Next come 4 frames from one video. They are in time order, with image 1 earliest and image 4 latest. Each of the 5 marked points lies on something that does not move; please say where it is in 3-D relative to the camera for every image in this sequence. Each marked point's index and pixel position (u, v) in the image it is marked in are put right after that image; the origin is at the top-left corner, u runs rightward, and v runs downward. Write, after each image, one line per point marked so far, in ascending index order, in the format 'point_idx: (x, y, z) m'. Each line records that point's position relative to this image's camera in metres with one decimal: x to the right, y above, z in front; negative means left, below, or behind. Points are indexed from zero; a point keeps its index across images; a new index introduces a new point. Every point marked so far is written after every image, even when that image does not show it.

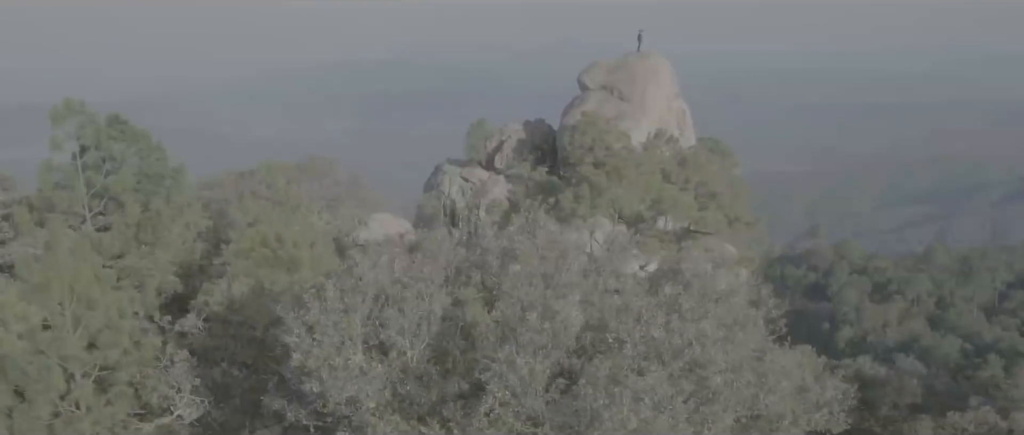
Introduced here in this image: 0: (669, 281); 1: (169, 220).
0: (+1.4, -0.7, +7.3) m
1: (-5.6, -0.1, +12.3) m
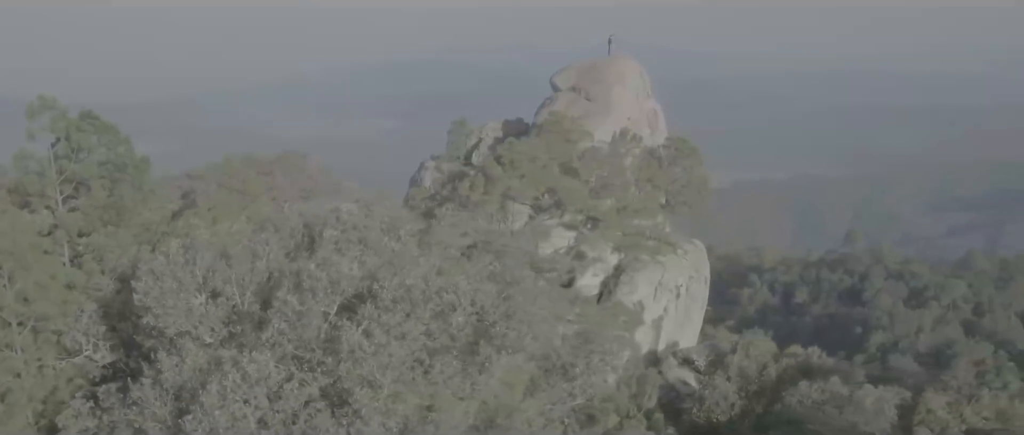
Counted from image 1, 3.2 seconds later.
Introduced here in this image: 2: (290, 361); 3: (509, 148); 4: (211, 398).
0: (-0.4, -0.4, +8.7) m
1: (-7.2, +0.2, +14.0) m
2: (-2.0, -1.3, +6.5) m
3: (-0.1, +1.3, +14.7) m
4: (-2.4, -1.5, +6.0) m
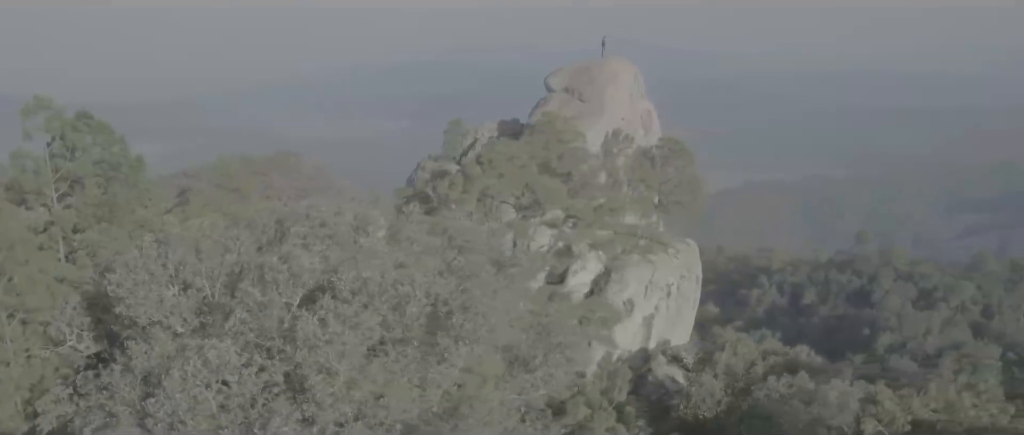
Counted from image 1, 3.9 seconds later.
0: (-0.8, -0.4, +9.0) m
1: (-7.5, +0.3, +14.4) m
2: (-2.4, -1.2, +6.9) m
3: (-0.5, +1.3, +15.1) m
4: (-2.9, -1.4, +6.4) m
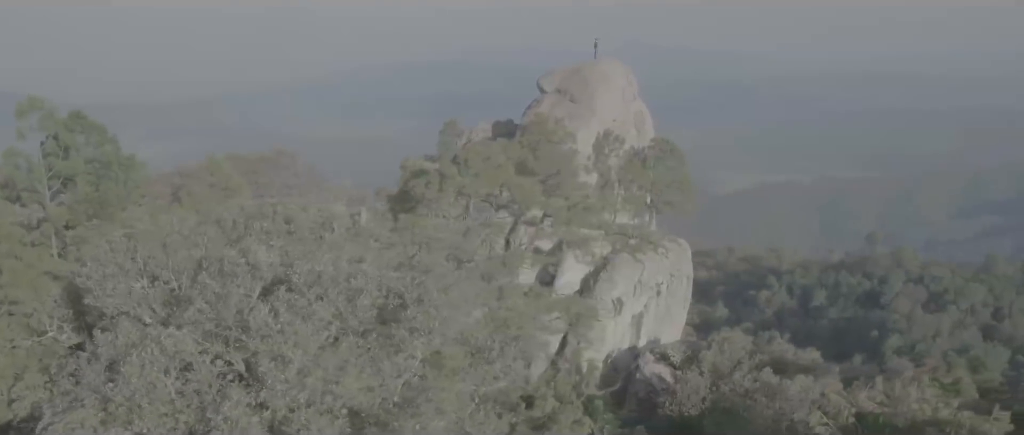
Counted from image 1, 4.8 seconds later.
0: (-1.4, -0.4, +9.4) m
1: (-8.0, +0.4, +14.9) m
2: (-3.0, -1.2, +7.2) m
3: (-0.9, +1.4, +15.4) m
4: (-3.4, -1.4, +6.7) m
